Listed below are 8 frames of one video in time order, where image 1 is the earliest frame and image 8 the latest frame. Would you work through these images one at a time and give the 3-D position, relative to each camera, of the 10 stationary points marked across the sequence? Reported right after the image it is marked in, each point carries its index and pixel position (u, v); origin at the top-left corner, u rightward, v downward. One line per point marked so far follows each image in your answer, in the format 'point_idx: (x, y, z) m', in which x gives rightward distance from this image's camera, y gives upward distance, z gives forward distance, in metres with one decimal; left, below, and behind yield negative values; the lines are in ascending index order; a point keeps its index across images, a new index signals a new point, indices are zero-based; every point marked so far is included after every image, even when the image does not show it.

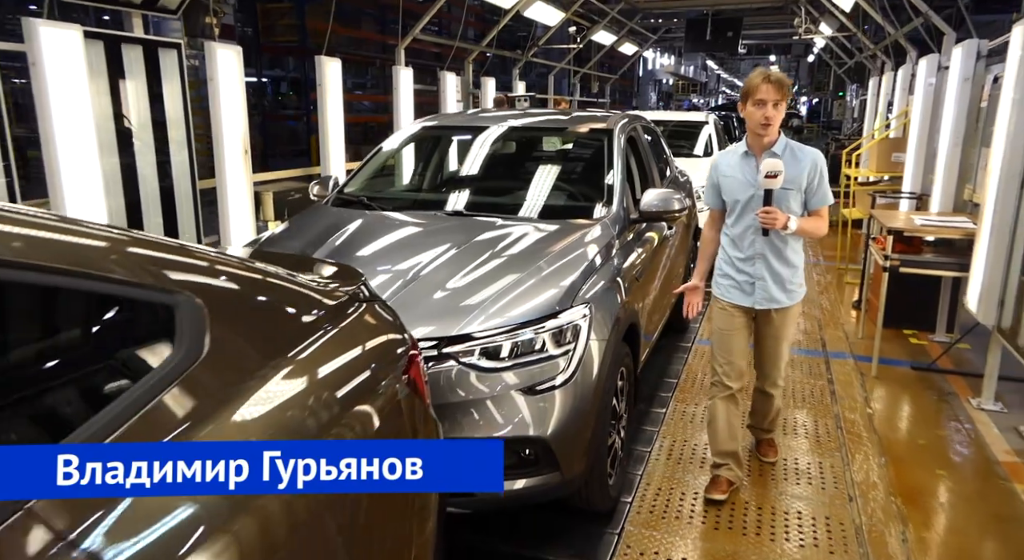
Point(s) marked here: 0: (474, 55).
0: (-0.6, +3.8, +10.8) m
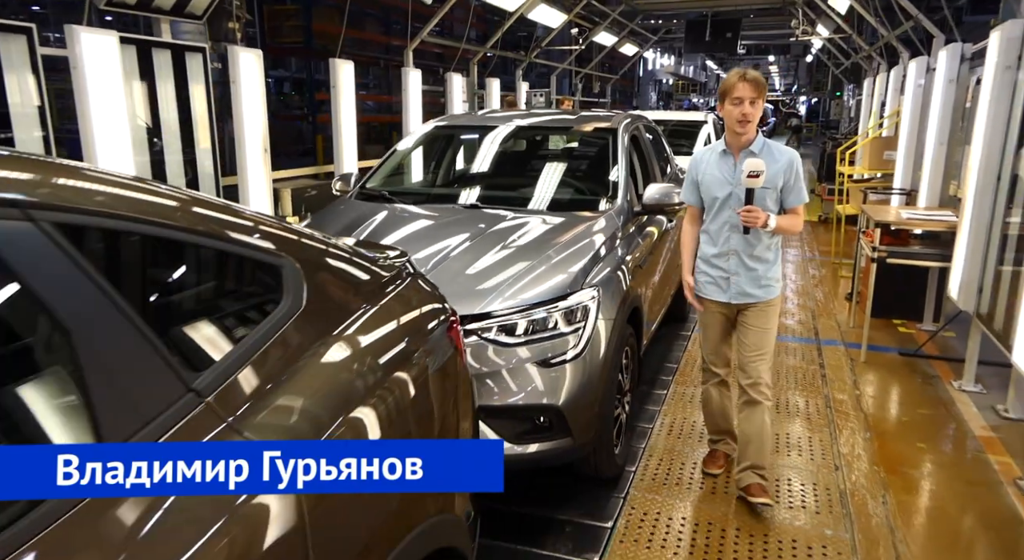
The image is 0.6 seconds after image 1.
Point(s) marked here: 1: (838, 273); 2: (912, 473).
0: (-0.5, +3.8, +11.1) m
1: (+3.6, +0.1, +7.1) m
2: (+2.1, -1.0, +3.3) m
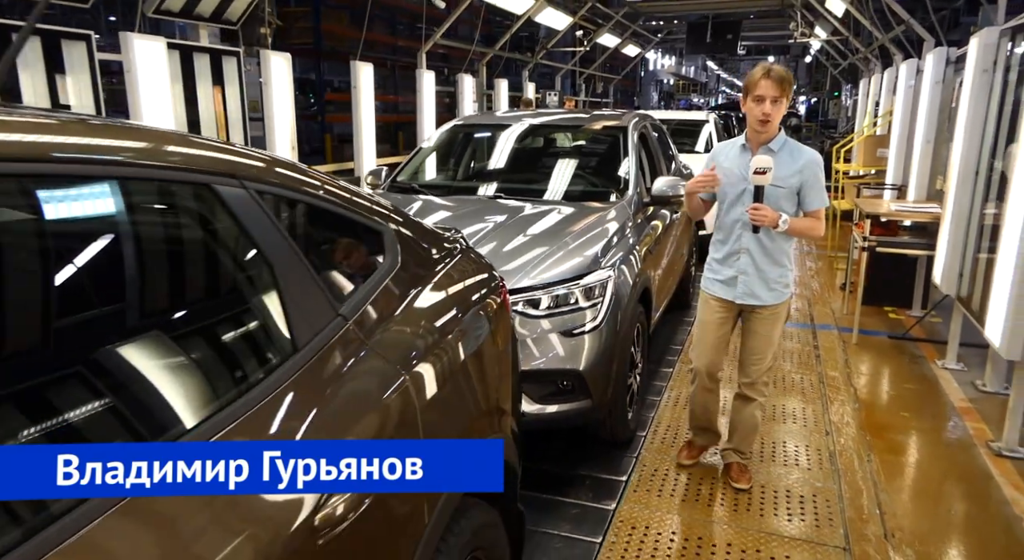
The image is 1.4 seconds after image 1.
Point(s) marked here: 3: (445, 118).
0: (-0.4, +3.9, +11.4) m
1: (+3.7, +0.2, +7.4) m
2: (+2.2, -0.9, +3.7) m
3: (-1.1, +2.6, +10.5) m
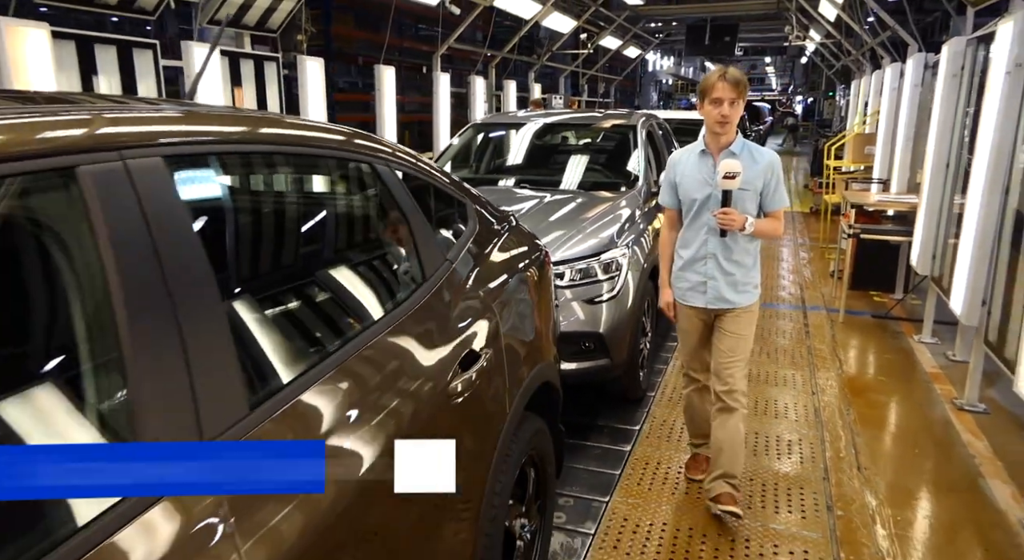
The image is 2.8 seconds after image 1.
0: (-0.3, +4.1, +11.9) m
1: (+3.9, +0.3, +8.0) m
2: (+2.4, -0.8, +4.2) m
3: (-0.9, +2.8, +11.0) m
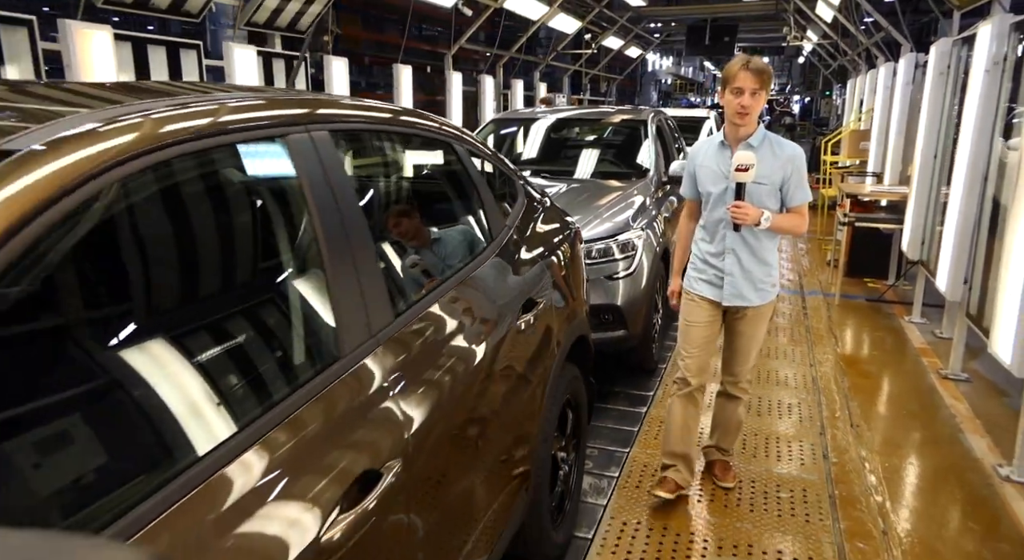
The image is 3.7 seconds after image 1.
0: (-0.1, +4.2, +12.3) m
1: (+4.0, +0.5, +8.3) m
2: (+2.6, -0.6, +4.6) m
3: (-0.8, +2.9, +11.3) m
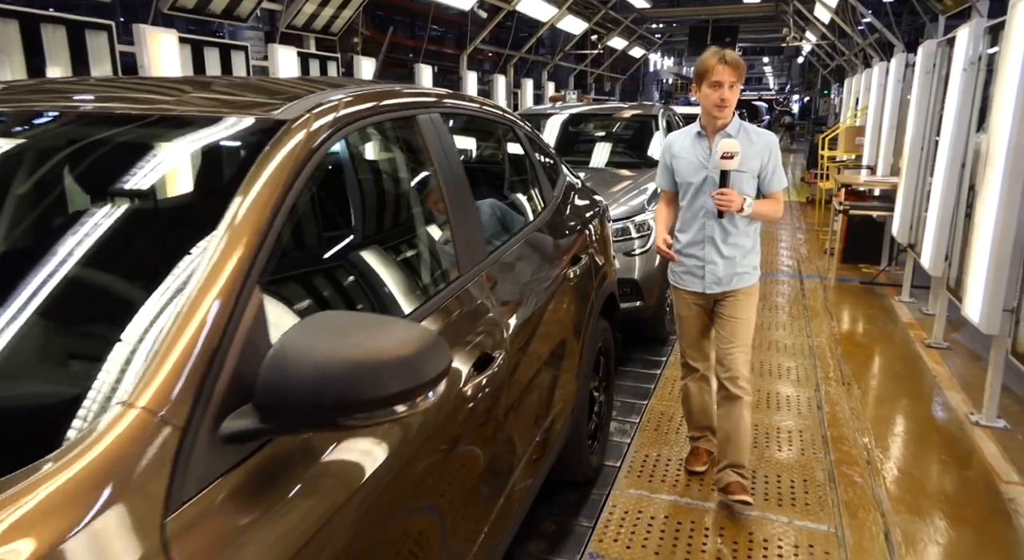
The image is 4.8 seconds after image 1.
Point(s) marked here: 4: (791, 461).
0: (+0.1, +4.4, +12.8) m
1: (+4.2, +0.6, +8.8) m
2: (+2.7, -0.5, +5.0) m
3: (-0.6, +3.0, +11.8) m
4: (+1.4, -0.9, +3.2) m
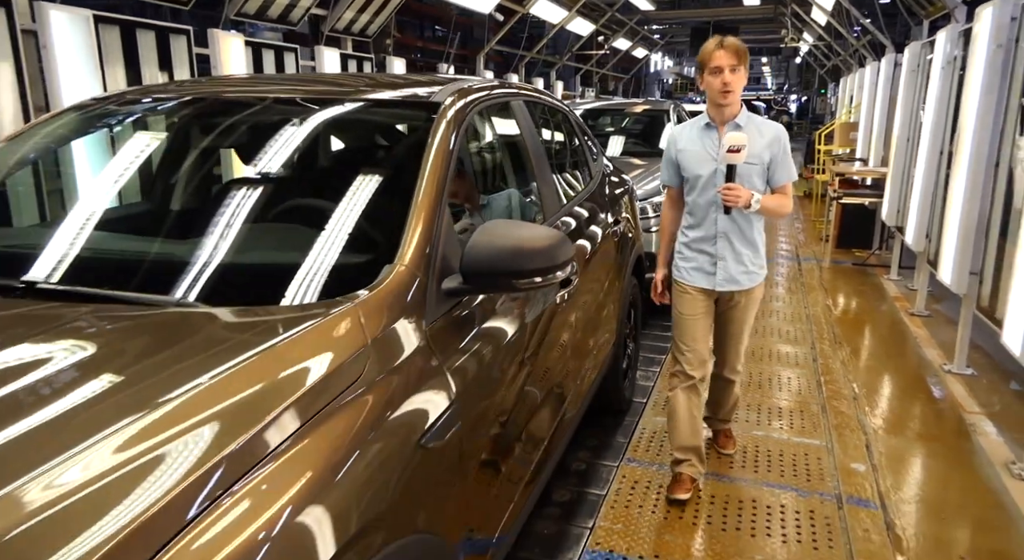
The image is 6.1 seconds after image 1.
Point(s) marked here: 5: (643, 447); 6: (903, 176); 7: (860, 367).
0: (+0.3, +4.5, +13.3) m
1: (+4.5, +0.8, +9.4) m
2: (+3.0, -0.3, +5.6) m
3: (-0.4, +3.2, +12.4) m
4: (+1.6, -0.7, +3.8) m
5: (+0.6, -0.8, +3.2) m
6: (+3.8, +1.0, +6.2) m
7: (+2.4, -0.6, +4.3) m
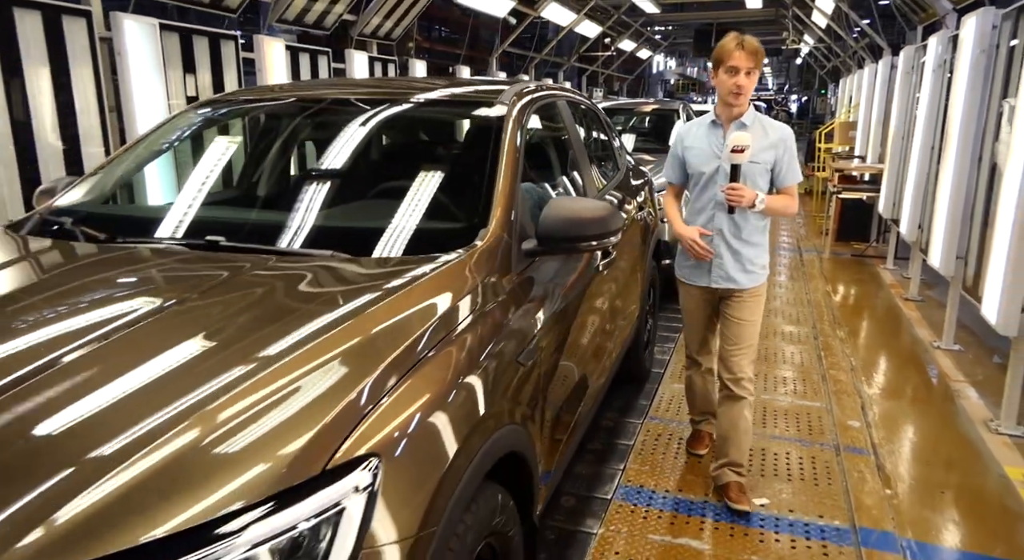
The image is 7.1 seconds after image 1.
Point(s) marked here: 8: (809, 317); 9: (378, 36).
0: (+0.5, +4.7, +13.7) m
1: (+4.7, +0.9, +9.8) m
2: (+3.2, -0.2, +6.0) m
3: (-0.2, +3.3, +12.8) m
4: (+1.8, -0.6, +4.2) m
5: (+0.8, -0.7, +3.6) m
6: (+4.0, +1.1, +6.6) m
7: (+2.5, -0.5, +4.7) m
8: (+2.5, -0.3, +5.3) m
9: (-1.6, +2.8, +7.5) m
